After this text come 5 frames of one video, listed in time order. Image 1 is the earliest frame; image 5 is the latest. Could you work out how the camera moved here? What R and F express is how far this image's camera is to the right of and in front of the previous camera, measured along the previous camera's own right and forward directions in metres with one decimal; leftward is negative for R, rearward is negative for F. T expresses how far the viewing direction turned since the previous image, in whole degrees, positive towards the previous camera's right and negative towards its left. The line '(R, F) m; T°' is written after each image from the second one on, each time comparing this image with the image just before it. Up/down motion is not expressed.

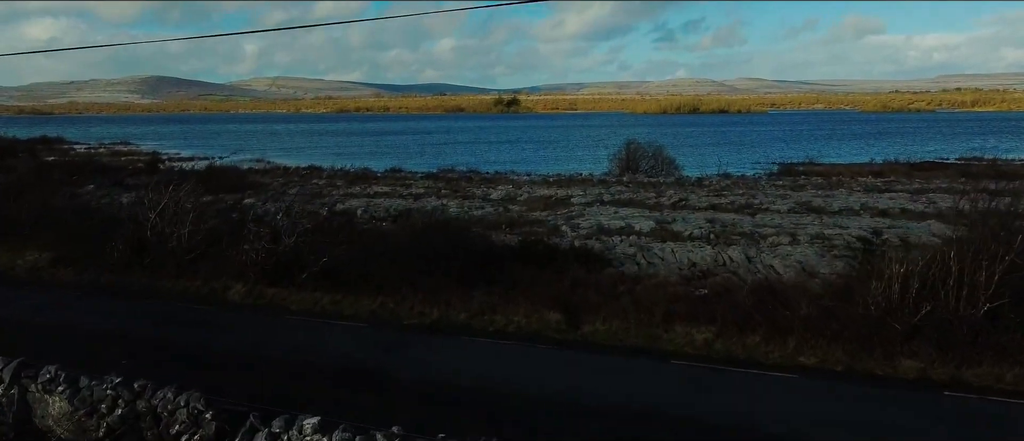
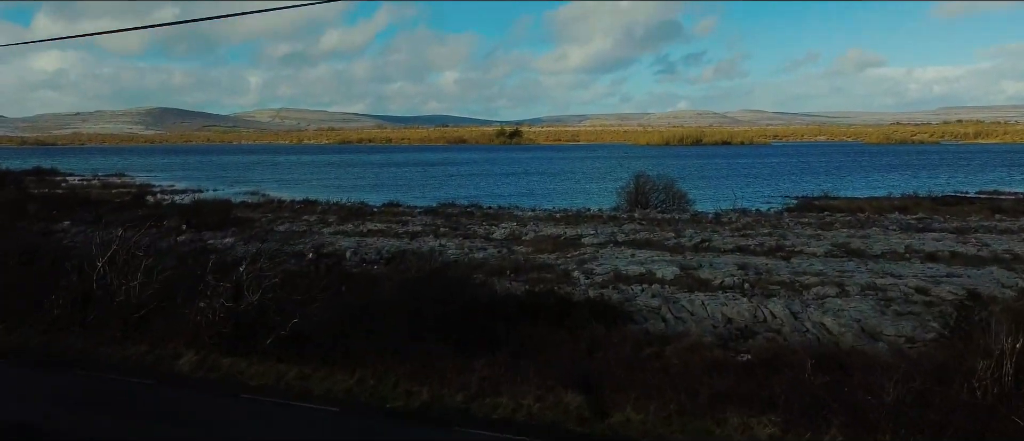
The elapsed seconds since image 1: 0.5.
(0.0, +1.2) m; 0°
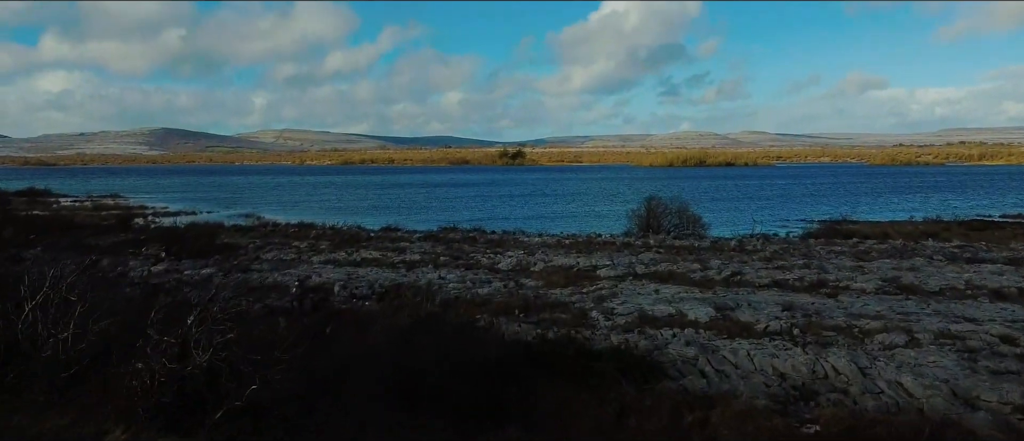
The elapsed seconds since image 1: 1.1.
(-0.1, +1.2) m; 0°
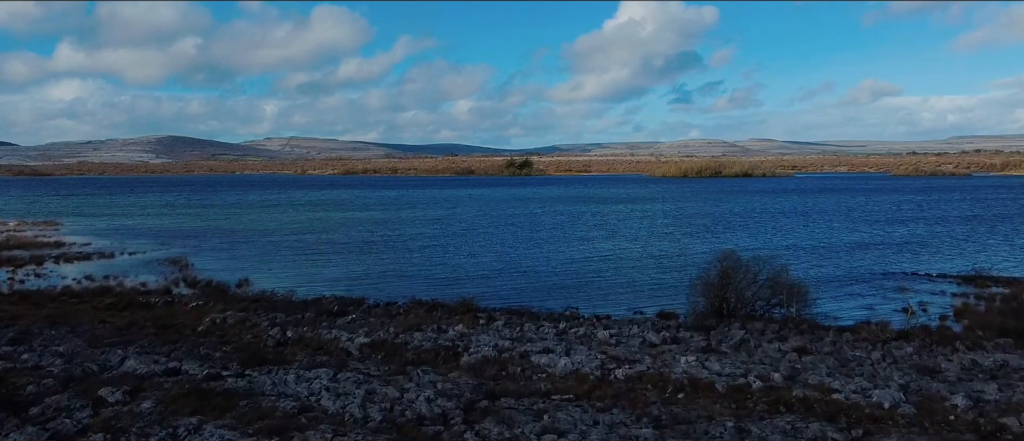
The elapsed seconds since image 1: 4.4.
(0.0, +7.7) m; -1°
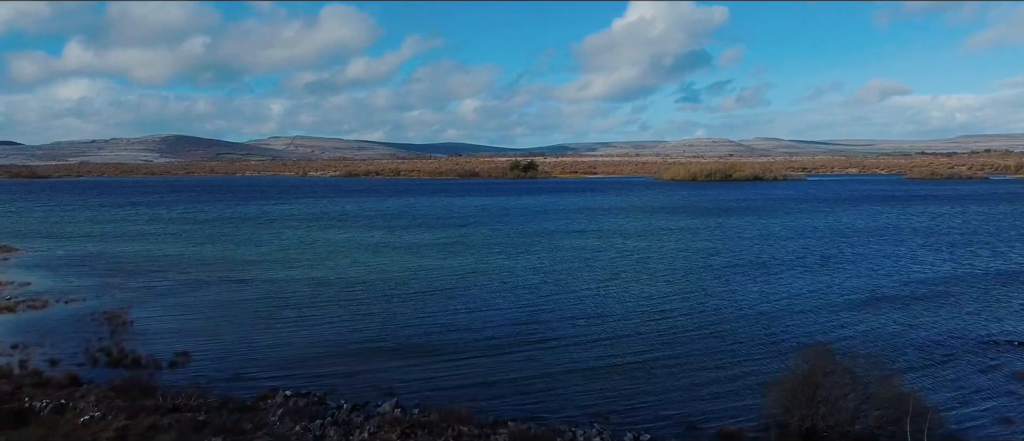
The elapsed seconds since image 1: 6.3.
(-0.1, +4.3) m; 0°
